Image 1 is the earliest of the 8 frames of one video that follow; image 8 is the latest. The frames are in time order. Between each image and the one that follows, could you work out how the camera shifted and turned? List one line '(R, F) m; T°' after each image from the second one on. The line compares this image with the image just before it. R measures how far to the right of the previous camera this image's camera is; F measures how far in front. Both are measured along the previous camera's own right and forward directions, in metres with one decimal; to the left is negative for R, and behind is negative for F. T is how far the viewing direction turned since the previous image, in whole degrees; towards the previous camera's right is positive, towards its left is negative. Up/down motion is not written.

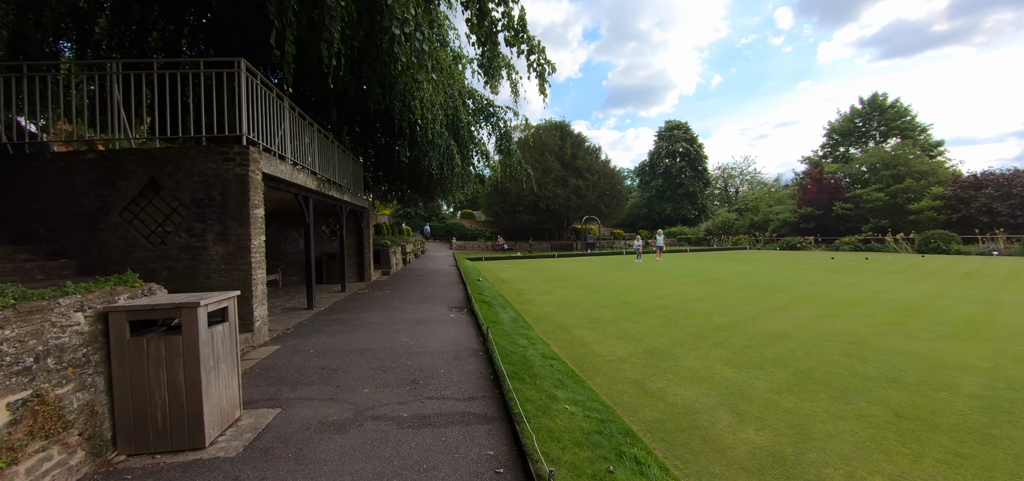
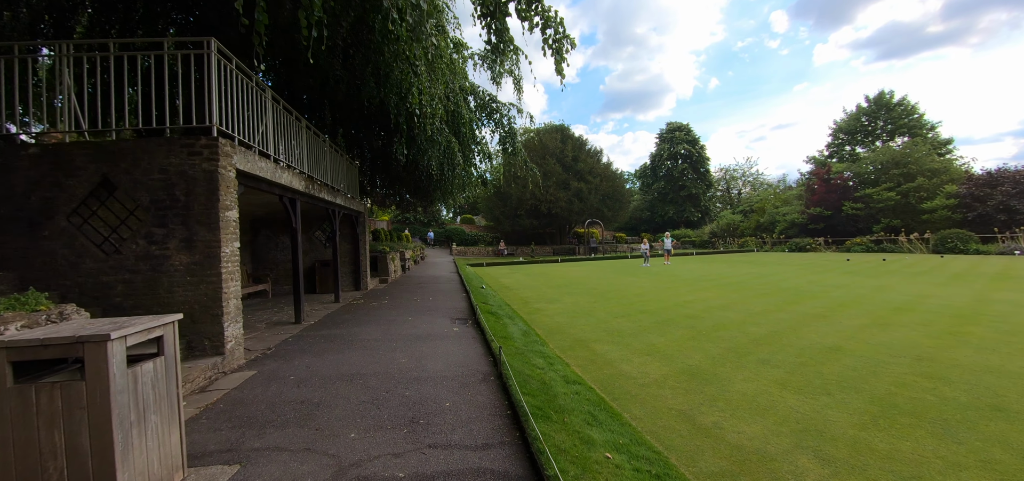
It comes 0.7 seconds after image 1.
(-0.2, +0.7) m; 0°
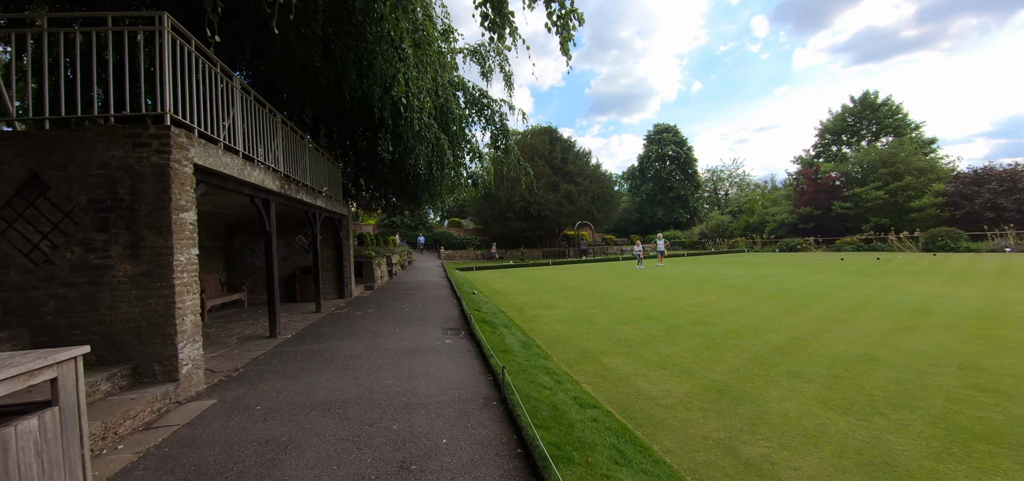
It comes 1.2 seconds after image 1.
(-0.1, +0.5) m; +2°
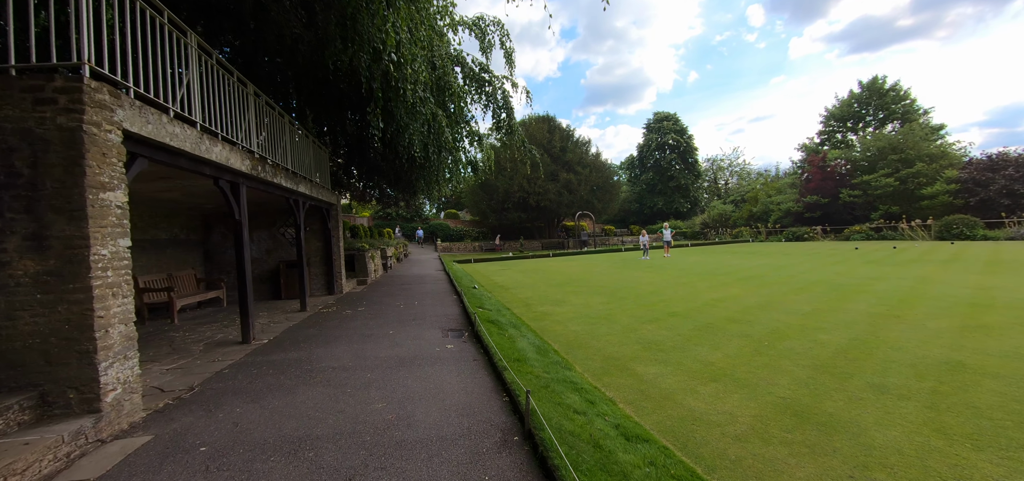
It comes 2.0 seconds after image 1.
(-0.2, +0.8) m; +1°
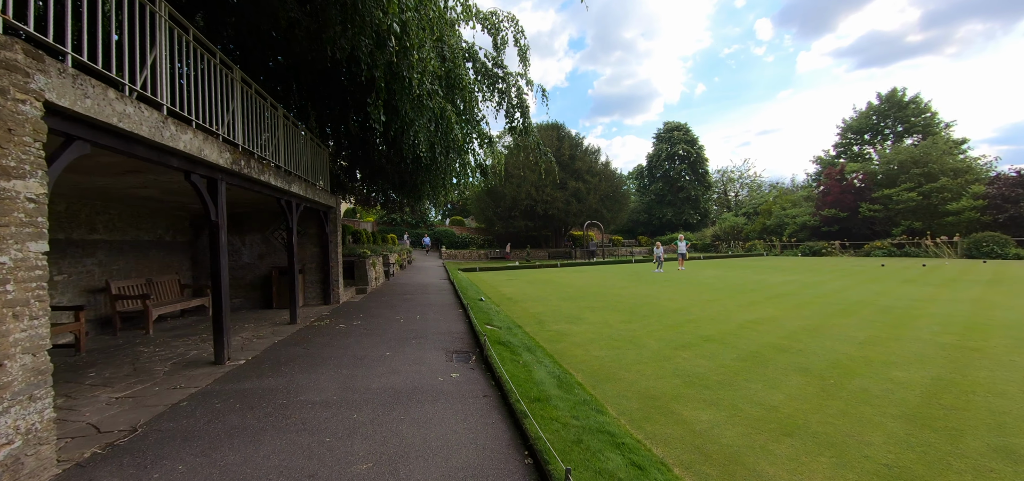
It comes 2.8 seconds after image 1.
(-0.2, +0.7) m; -1°
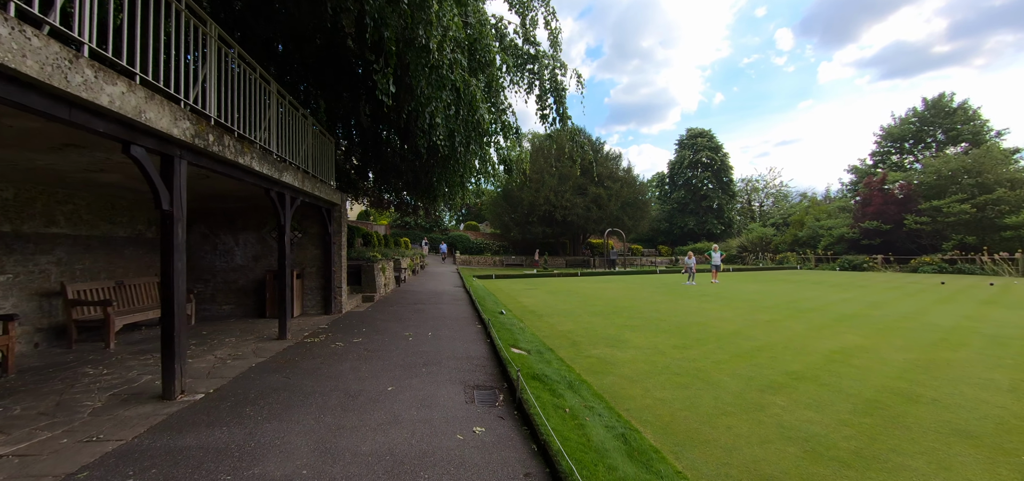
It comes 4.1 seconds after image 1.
(-0.3, +1.2) m; -2°
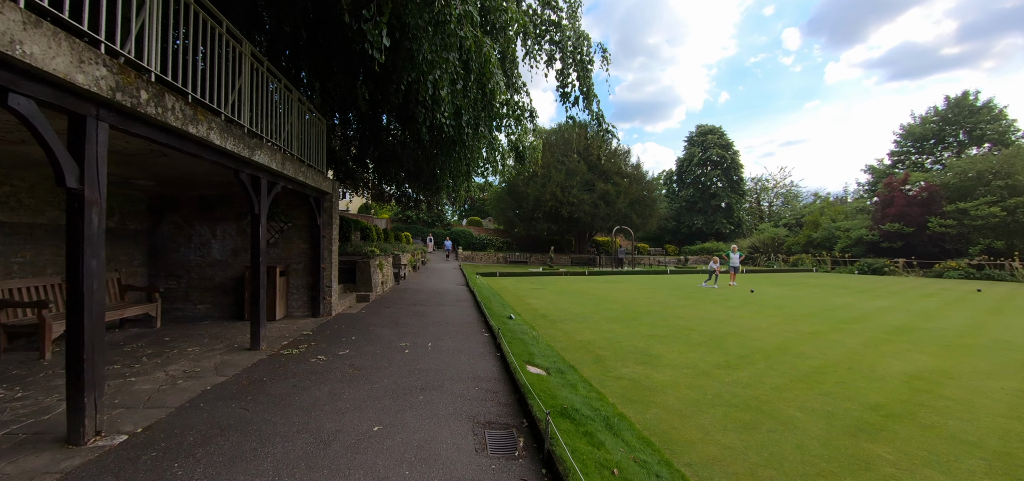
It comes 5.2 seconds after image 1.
(-0.2, +0.9) m; 0°
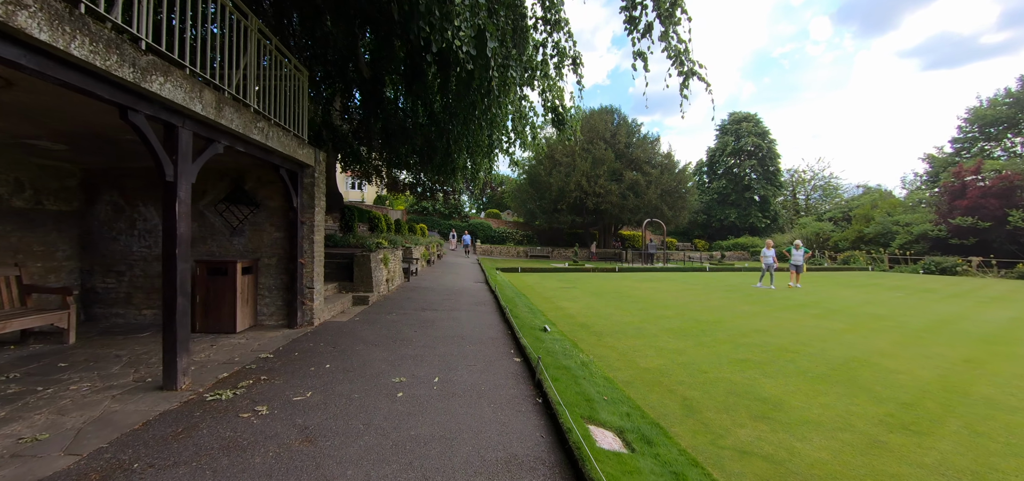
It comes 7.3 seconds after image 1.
(-0.3, +1.8) m; -2°
